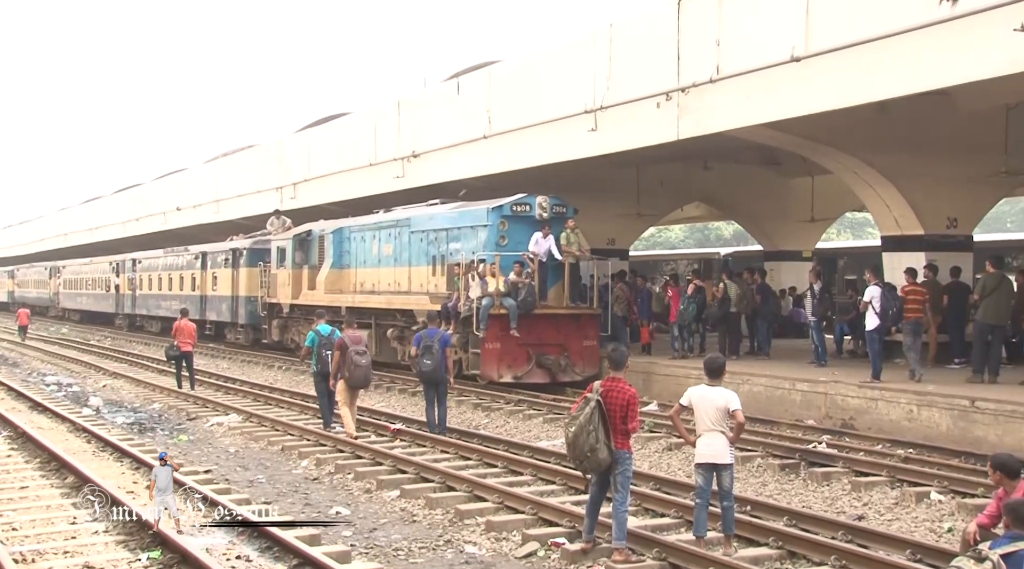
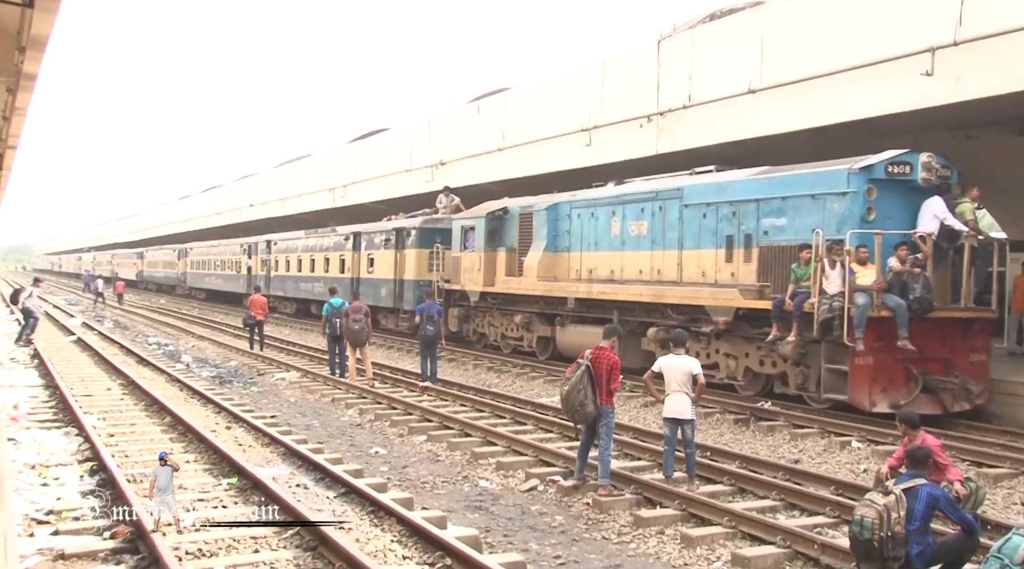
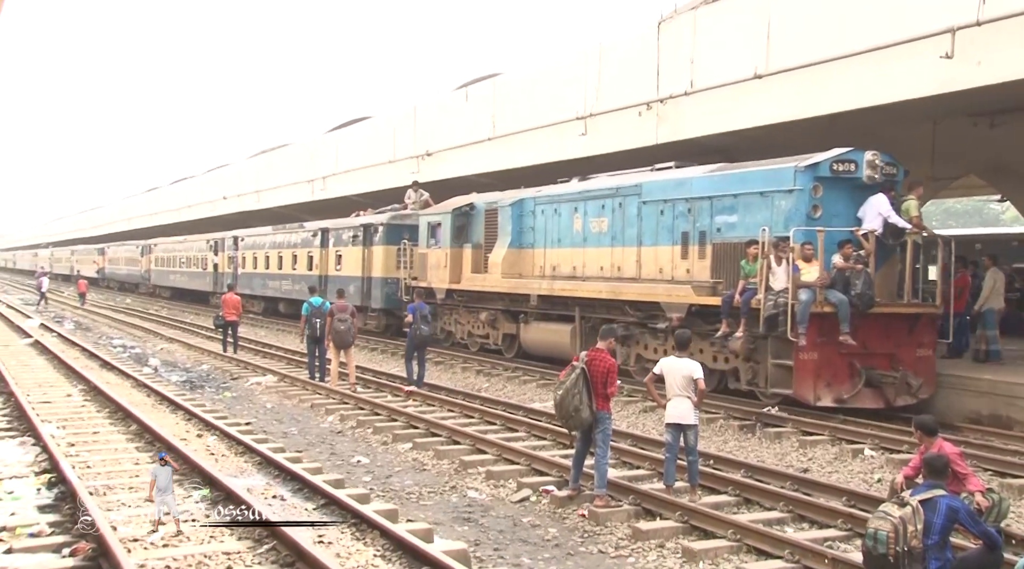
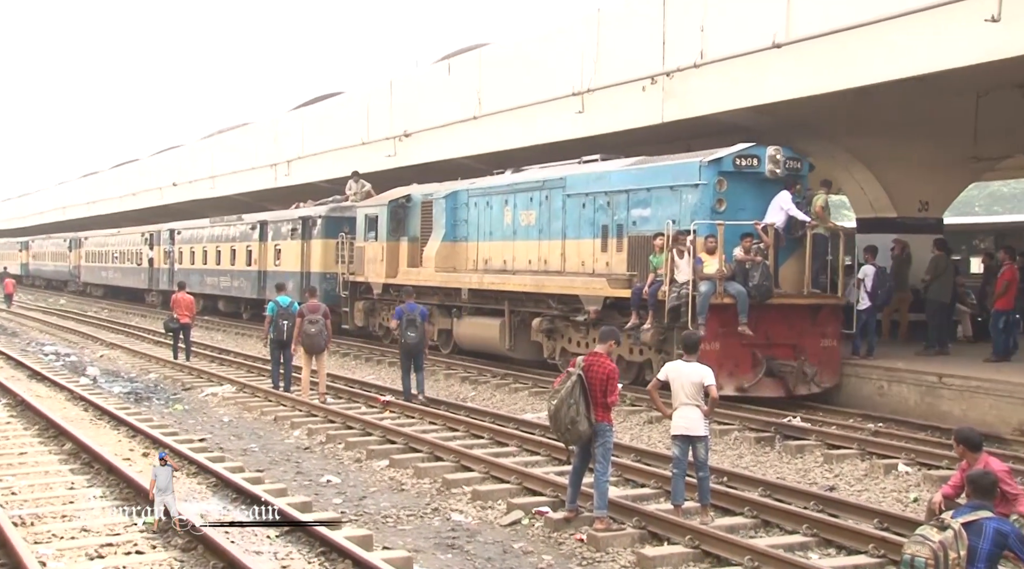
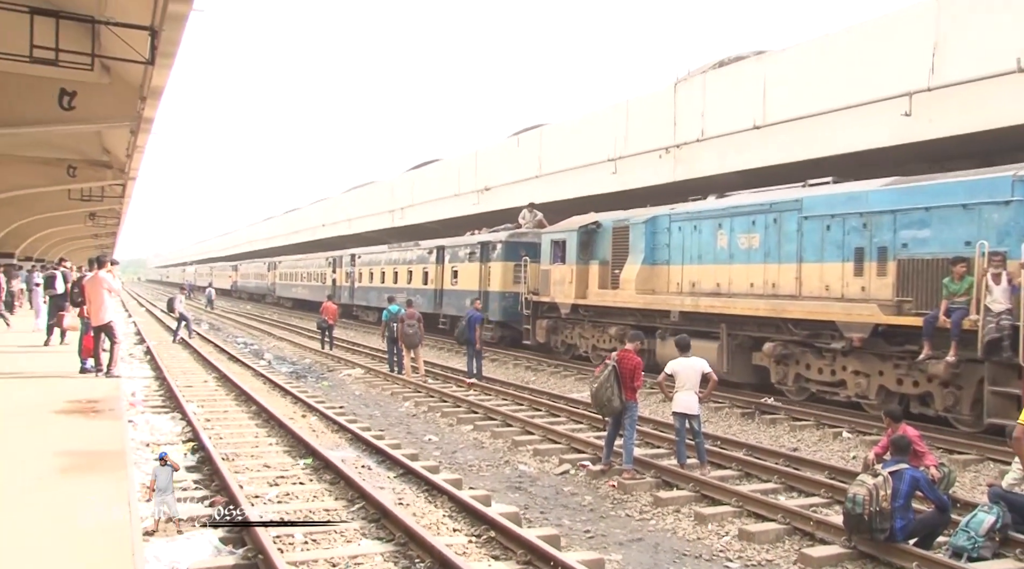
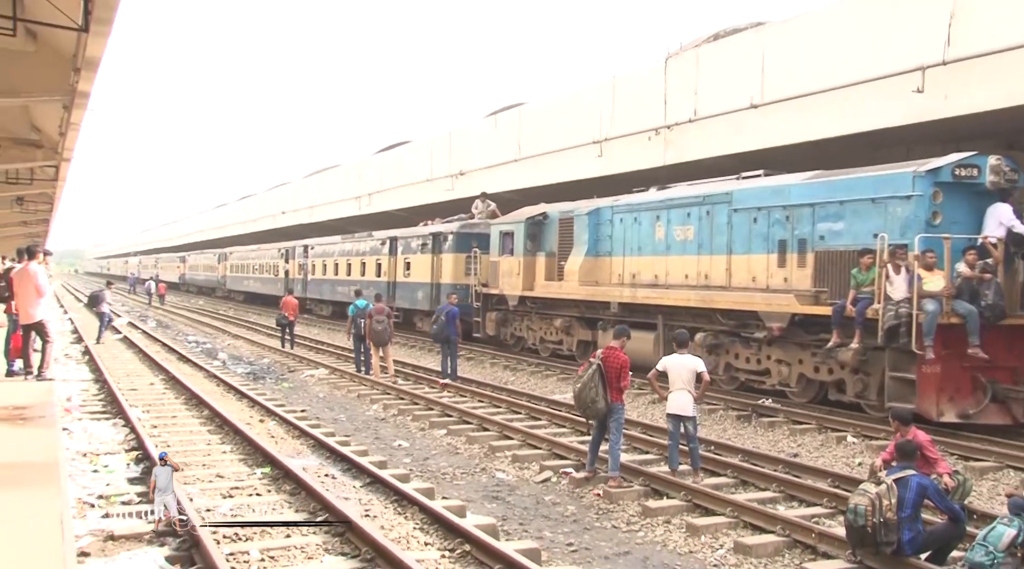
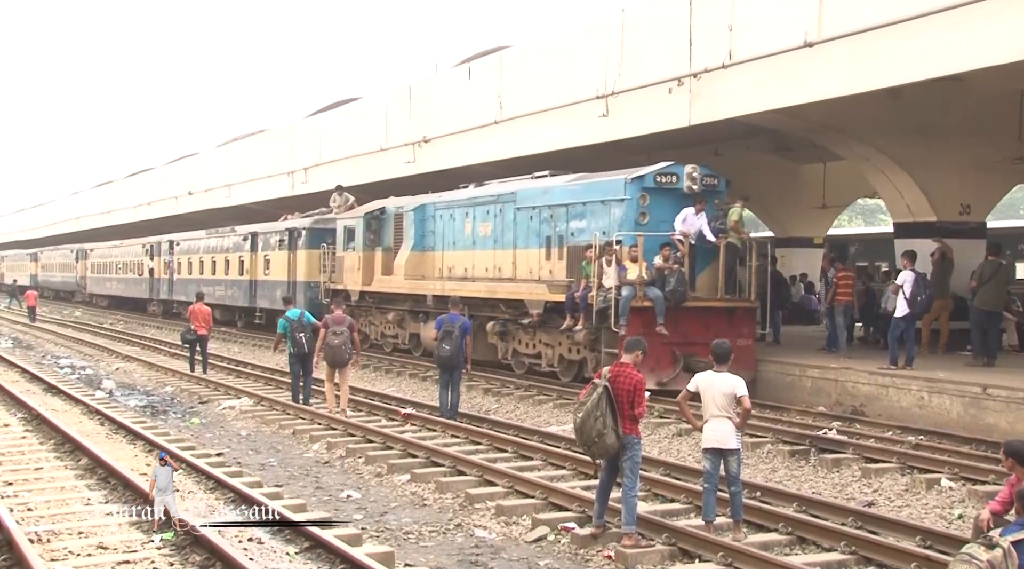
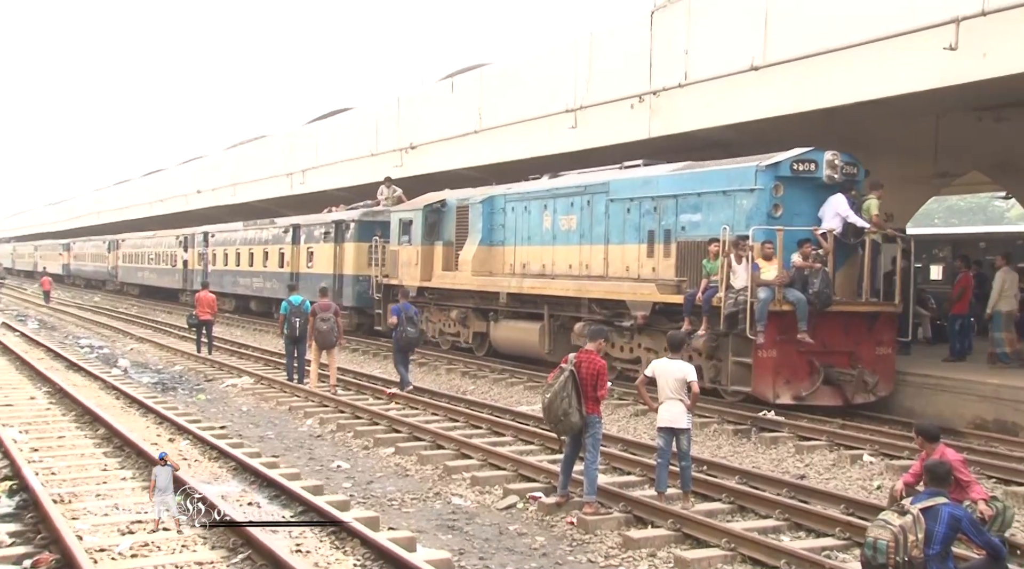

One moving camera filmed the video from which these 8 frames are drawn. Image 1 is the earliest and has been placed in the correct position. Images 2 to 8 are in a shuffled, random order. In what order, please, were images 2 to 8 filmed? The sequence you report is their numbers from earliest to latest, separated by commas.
7, 4, 8, 3, 2, 6, 5
